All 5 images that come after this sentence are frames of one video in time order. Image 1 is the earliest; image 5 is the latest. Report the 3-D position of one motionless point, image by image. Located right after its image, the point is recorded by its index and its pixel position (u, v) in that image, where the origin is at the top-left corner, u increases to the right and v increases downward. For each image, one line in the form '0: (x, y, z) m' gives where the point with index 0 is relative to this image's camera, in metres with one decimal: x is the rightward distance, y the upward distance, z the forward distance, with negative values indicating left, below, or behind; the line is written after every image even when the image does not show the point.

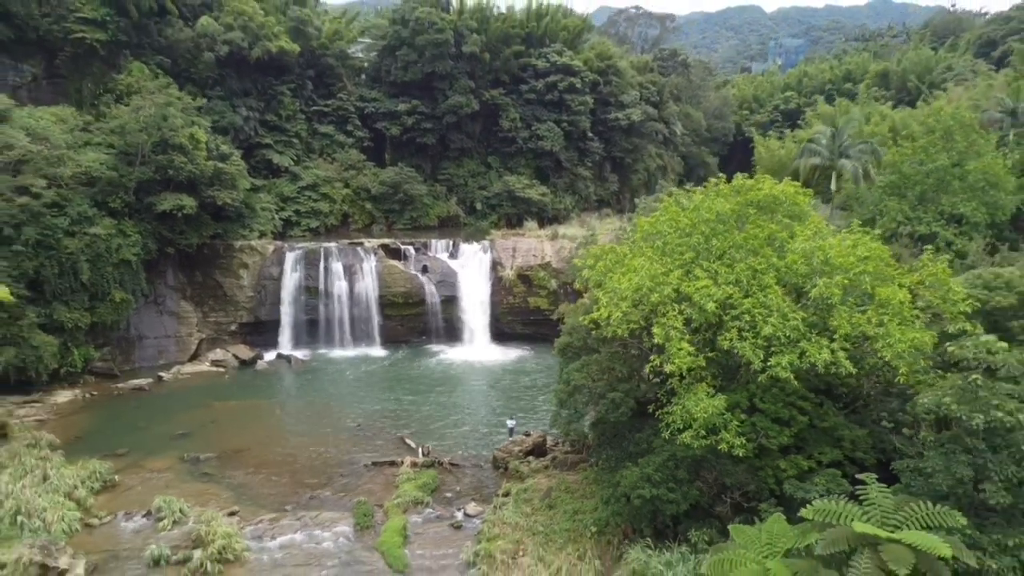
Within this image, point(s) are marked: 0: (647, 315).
0: (+2.1, -0.4, +10.8) m
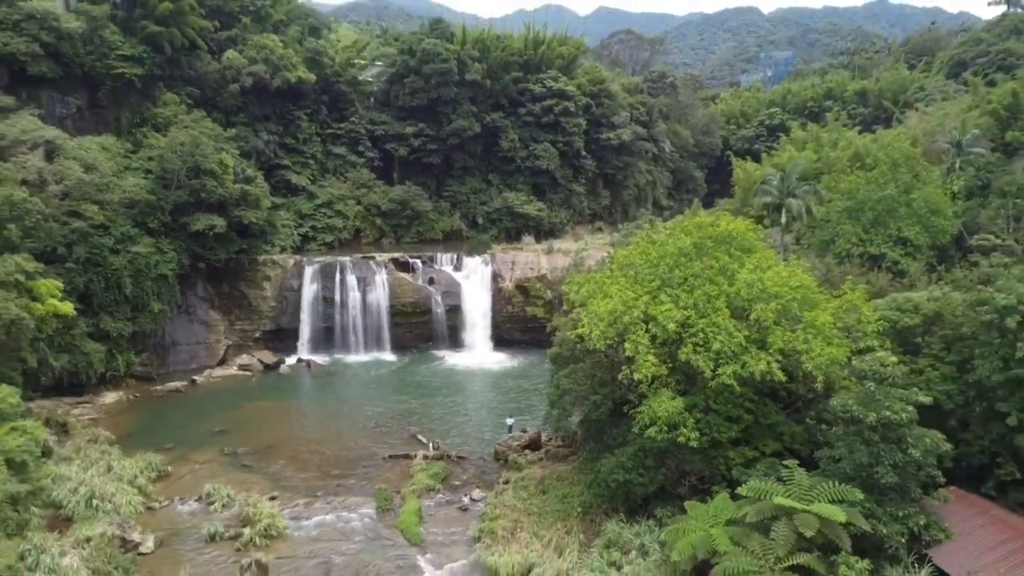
0: (+2.1, -0.9, +13.1) m
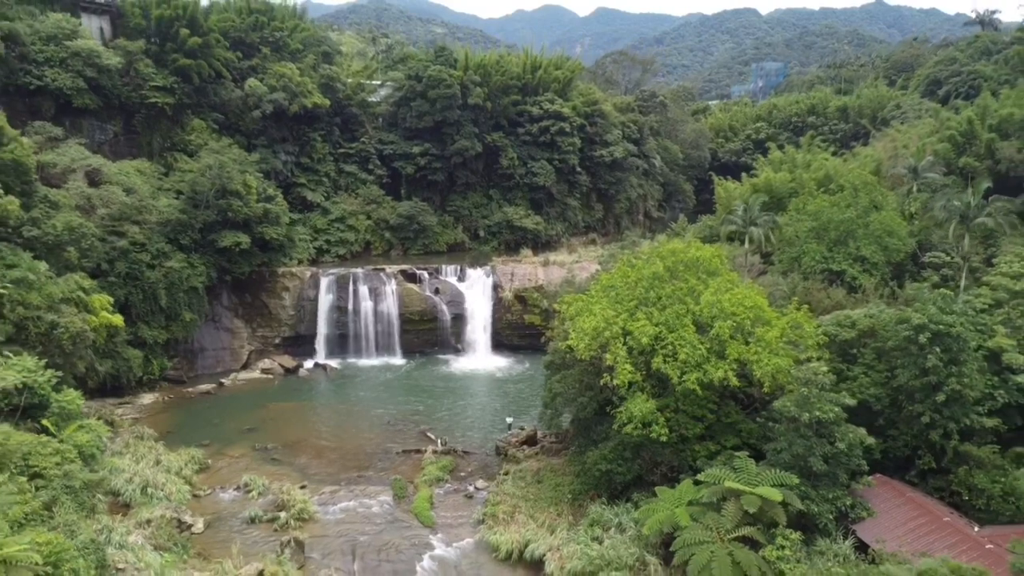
0: (+2.1, -1.3, +15.5) m
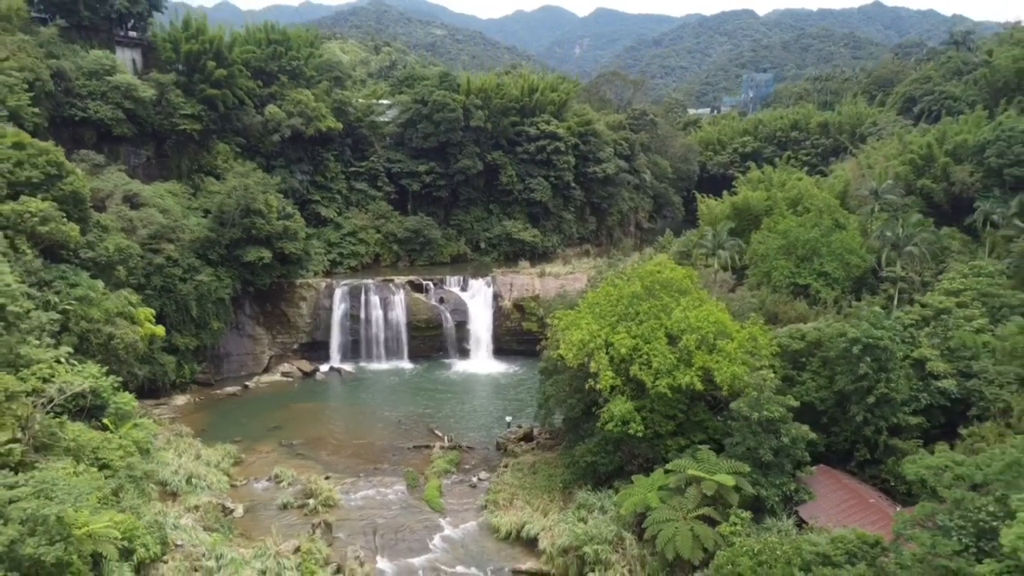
0: (+2.0, -1.7, +18.0) m
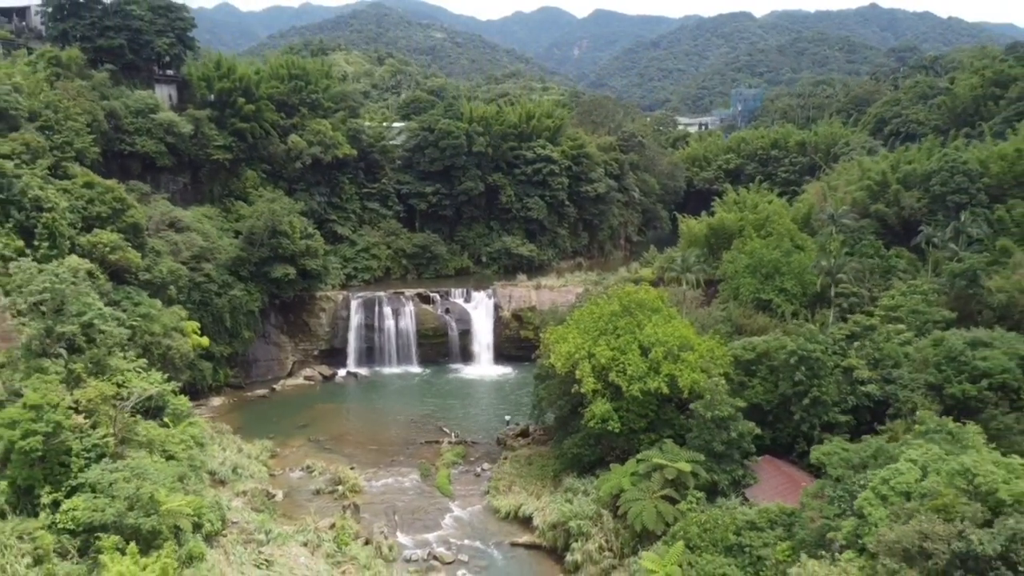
0: (+2.0, -2.4, +21.5) m
